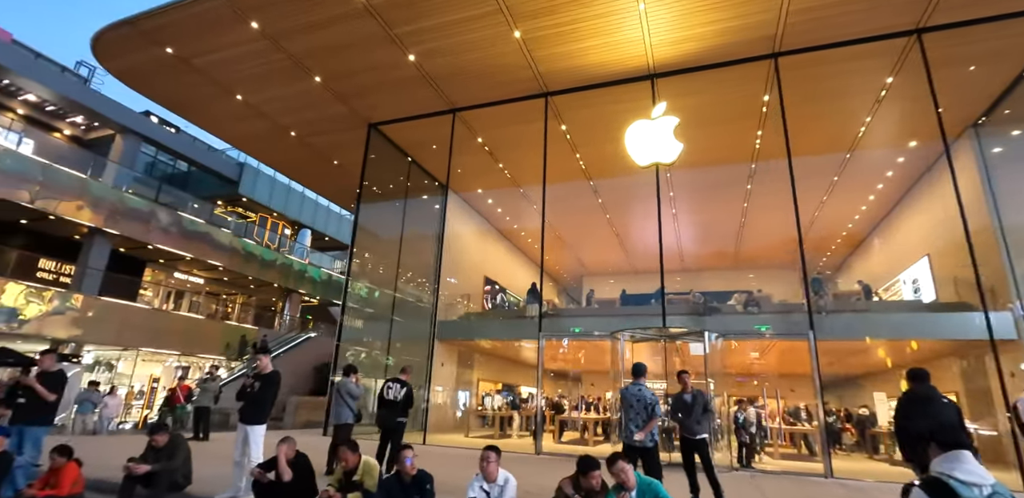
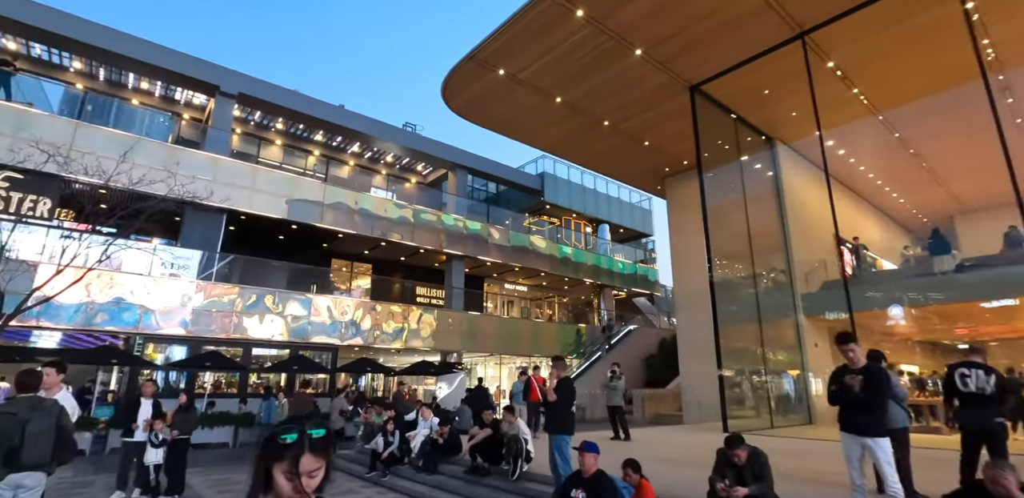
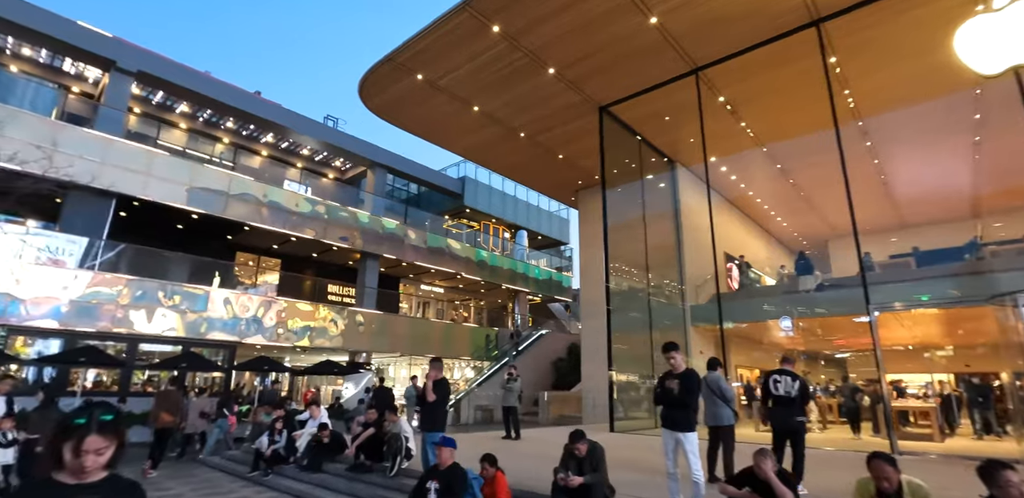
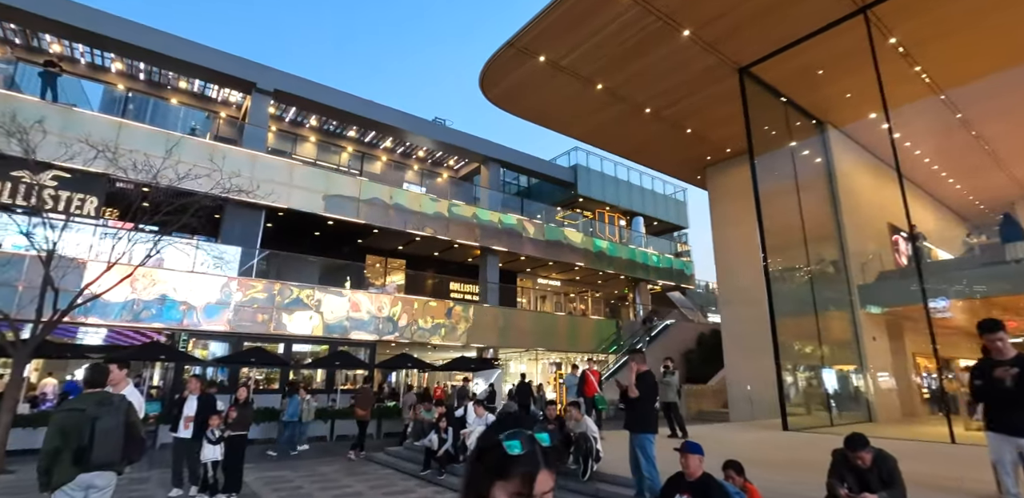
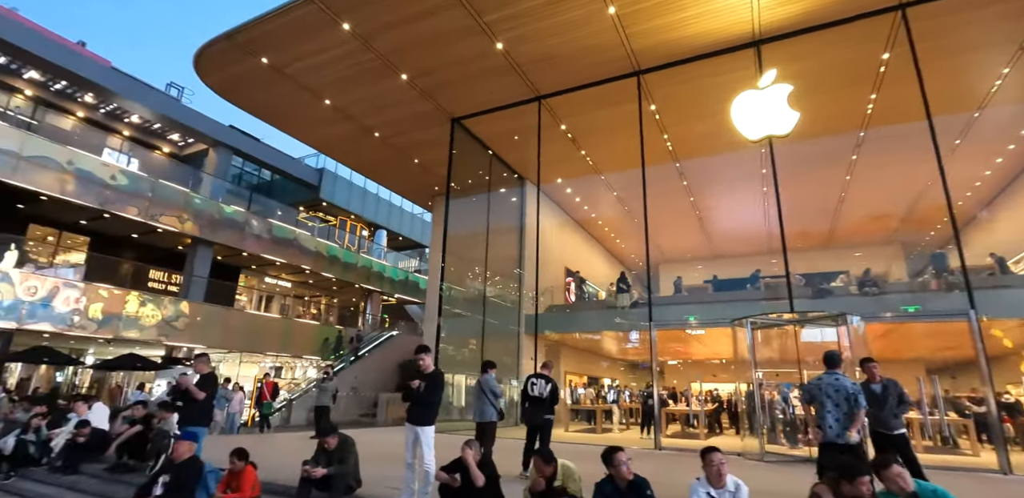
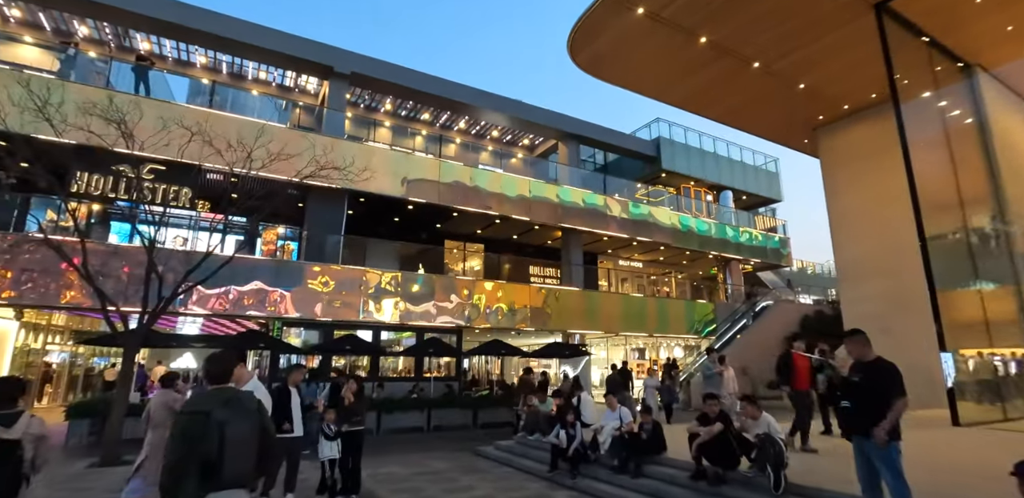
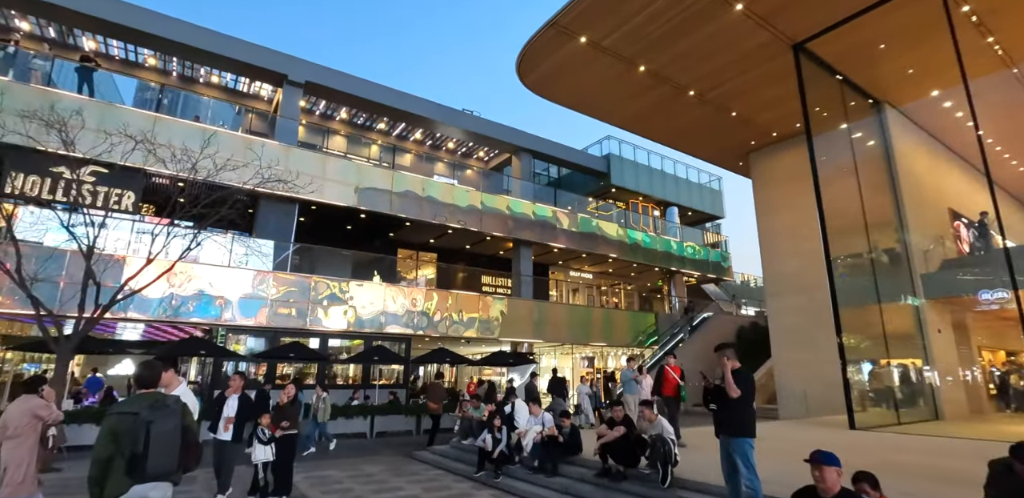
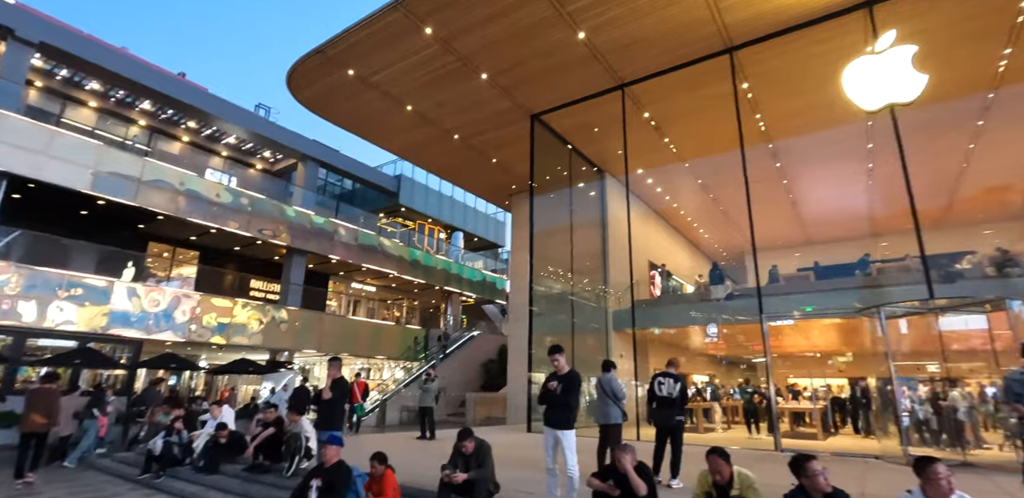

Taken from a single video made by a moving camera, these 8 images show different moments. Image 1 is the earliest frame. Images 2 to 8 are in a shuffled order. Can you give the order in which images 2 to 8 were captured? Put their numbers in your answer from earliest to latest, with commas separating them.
5, 8, 3, 2, 4, 7, 6
